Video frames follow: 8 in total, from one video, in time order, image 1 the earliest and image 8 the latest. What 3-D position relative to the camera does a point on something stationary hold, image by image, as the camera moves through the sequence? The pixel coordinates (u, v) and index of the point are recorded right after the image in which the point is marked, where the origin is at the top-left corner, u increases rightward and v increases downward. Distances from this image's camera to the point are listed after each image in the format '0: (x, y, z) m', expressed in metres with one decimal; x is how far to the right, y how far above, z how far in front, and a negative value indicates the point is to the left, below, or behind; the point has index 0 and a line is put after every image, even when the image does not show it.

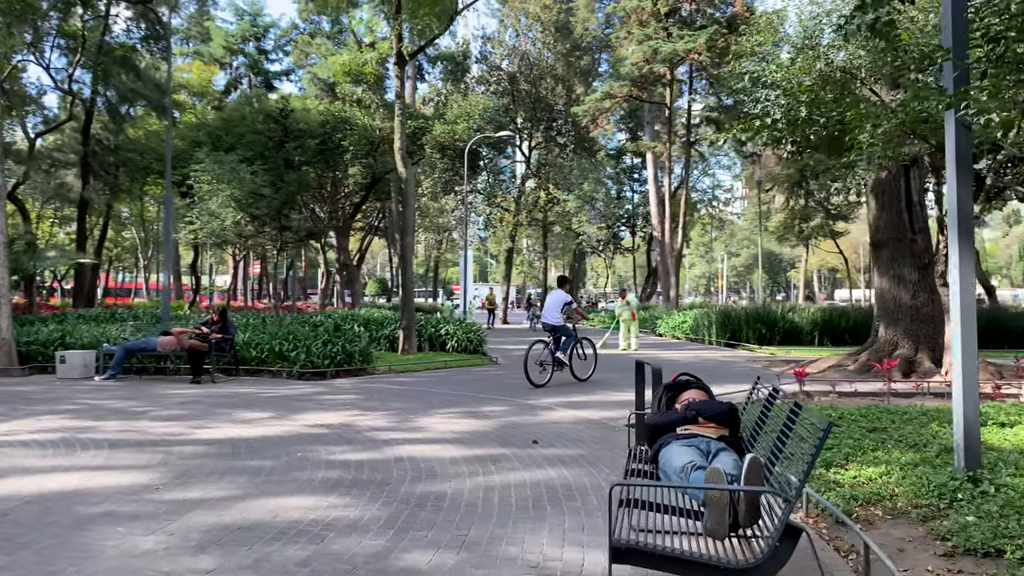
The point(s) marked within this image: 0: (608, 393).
0: (+1.2, -1.3, +9.8) m
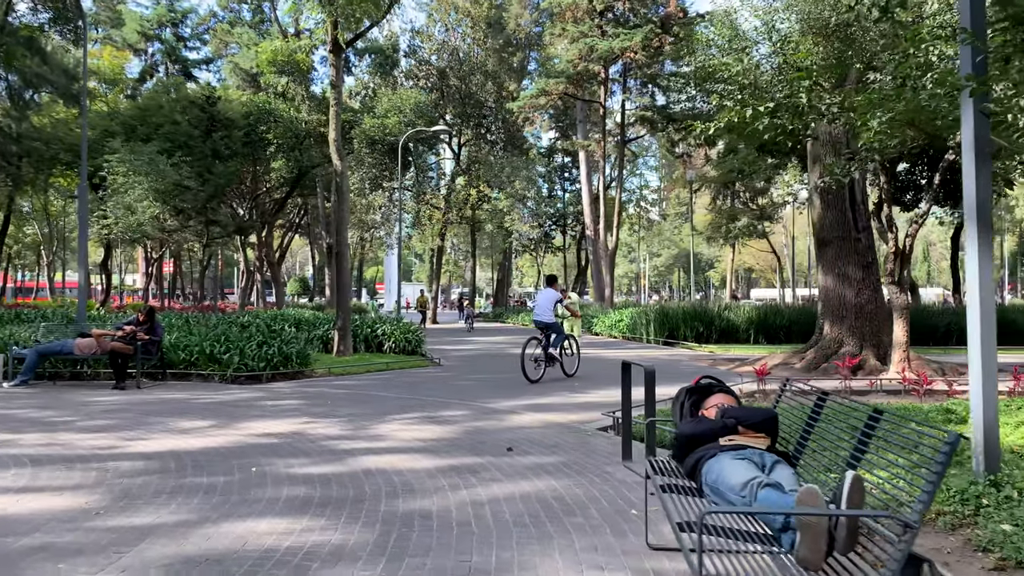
0: (+0.6, -1.2, +9.4) m
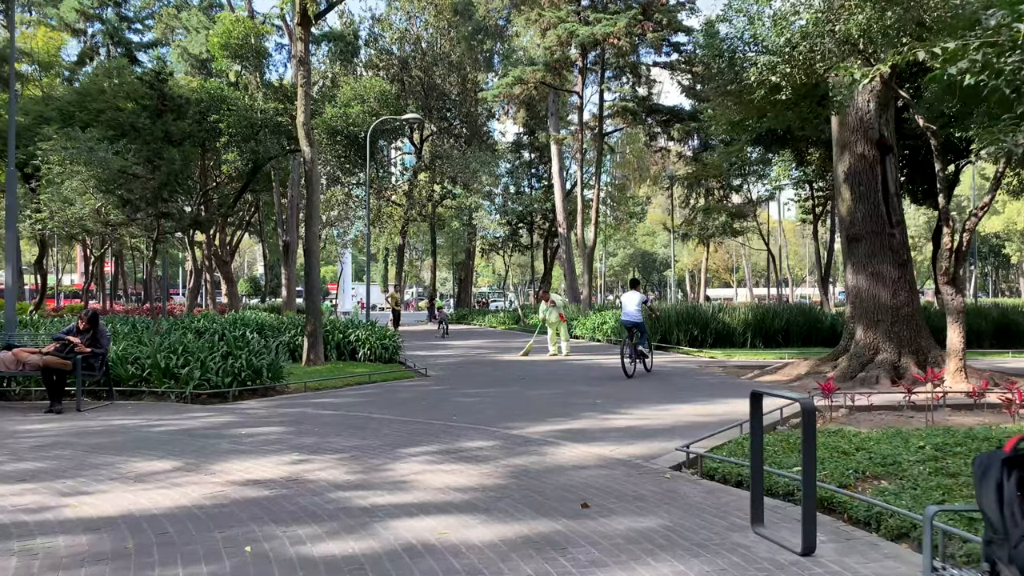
0: (+0.9, -1.3, +7.9) m
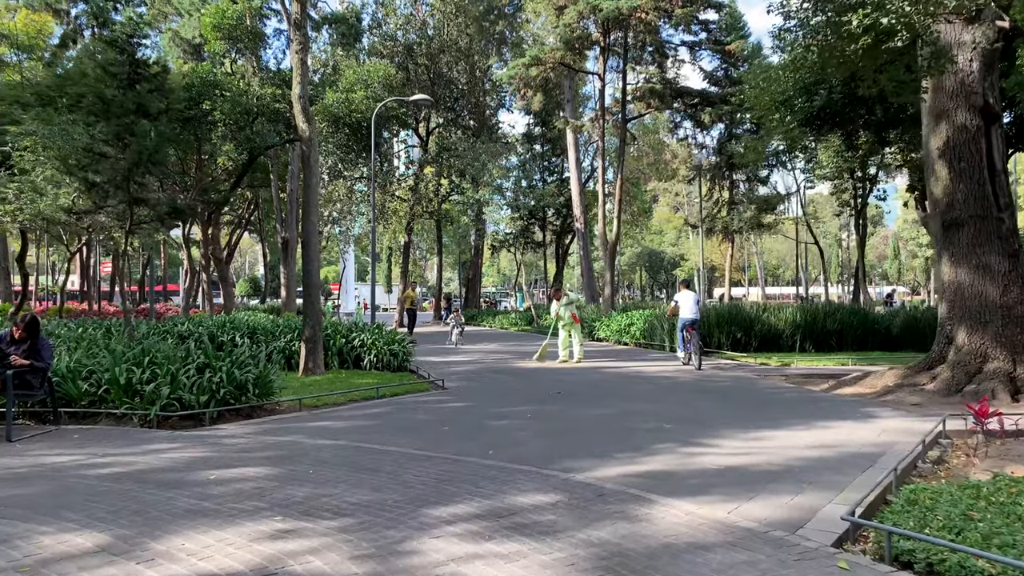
0: (+1.3, -1.2, +6.0) m
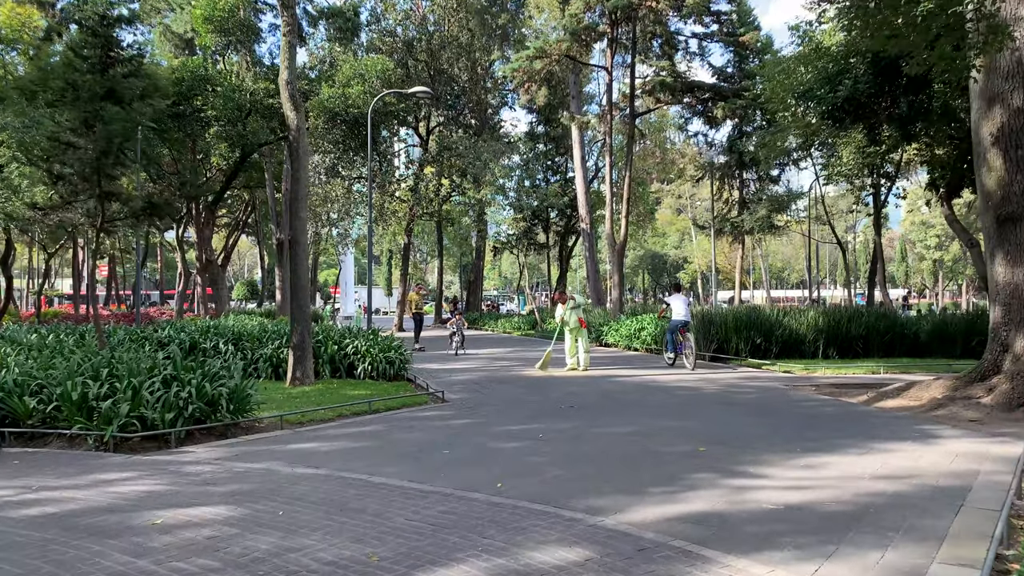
0: (+1.4, -1.2, +5.0) m
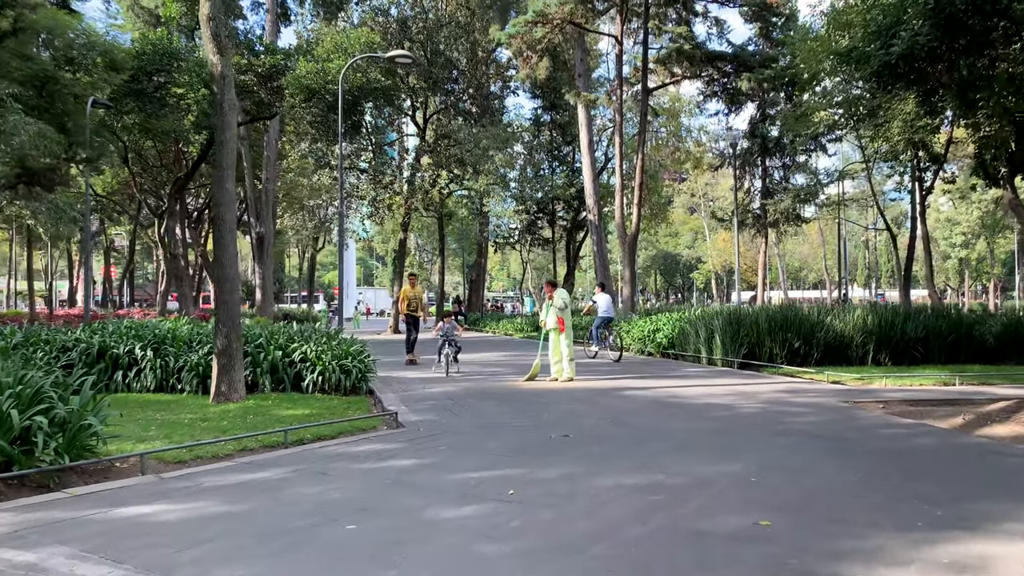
0: (+1.1, -1.1, +2.5) m
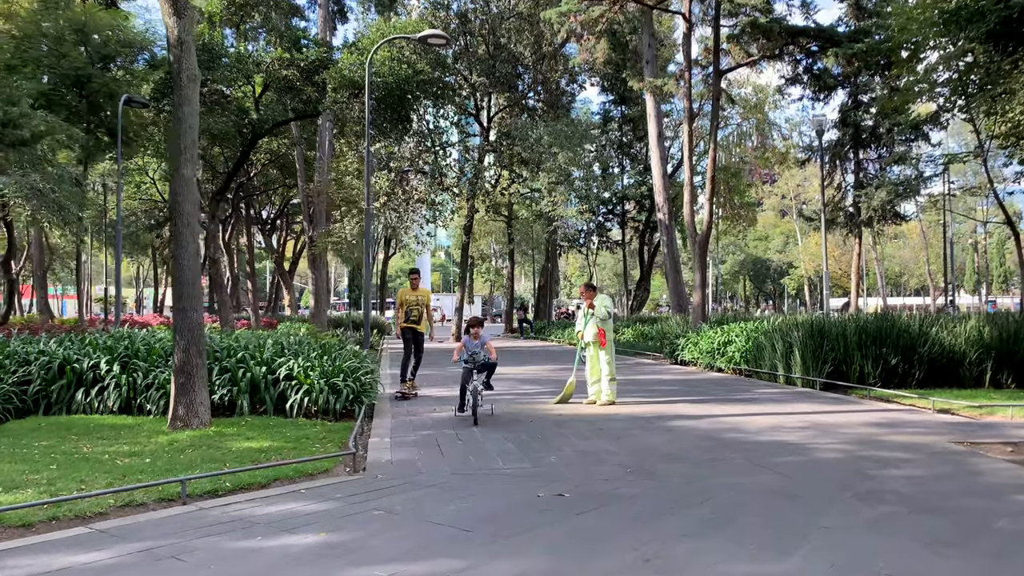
0: (+0.5, -1.1, +0.7) m
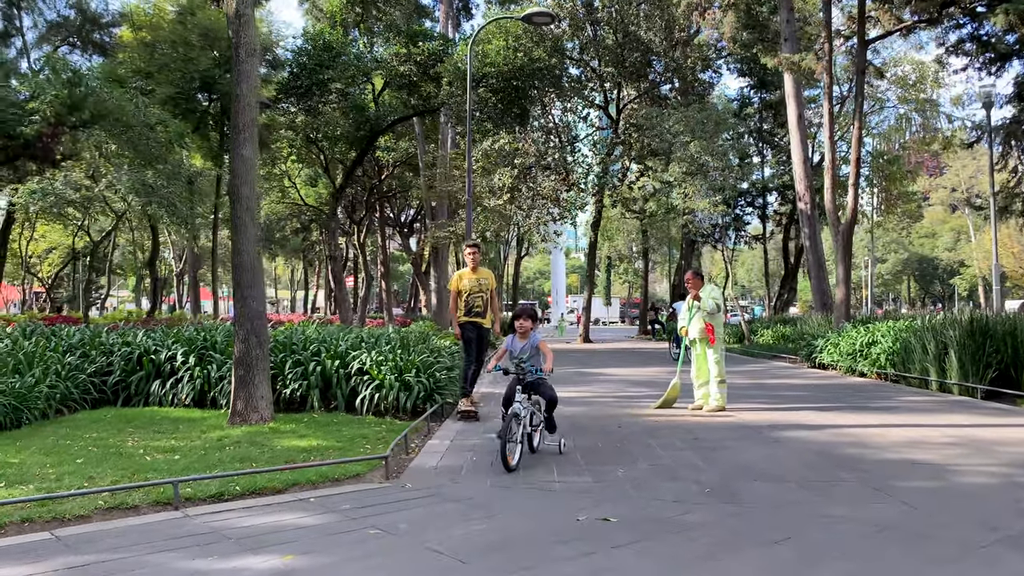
0: (-0.1, -0.9, -0.3) m
